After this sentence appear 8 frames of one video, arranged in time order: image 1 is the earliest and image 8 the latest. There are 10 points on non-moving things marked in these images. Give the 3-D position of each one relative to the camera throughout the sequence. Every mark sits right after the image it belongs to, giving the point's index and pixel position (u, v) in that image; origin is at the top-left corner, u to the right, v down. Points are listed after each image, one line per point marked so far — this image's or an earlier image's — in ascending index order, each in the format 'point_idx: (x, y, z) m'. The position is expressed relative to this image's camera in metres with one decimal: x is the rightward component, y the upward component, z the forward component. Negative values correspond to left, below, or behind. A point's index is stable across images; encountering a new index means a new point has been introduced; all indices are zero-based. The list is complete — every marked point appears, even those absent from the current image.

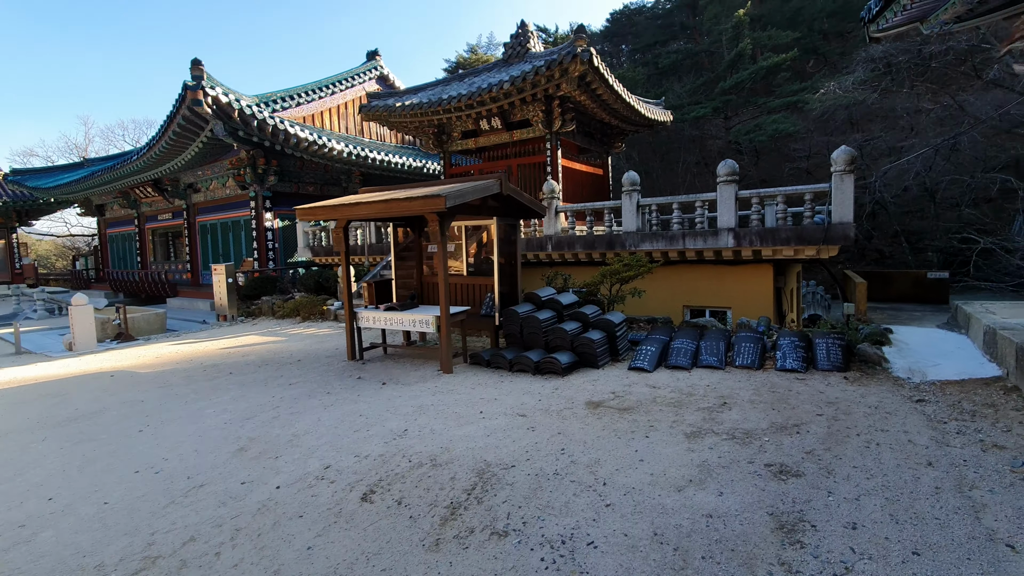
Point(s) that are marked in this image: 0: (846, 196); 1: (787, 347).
0: (+5.5, +1.5, +8.0) m
1: (+3.3, -0.7, +5.9) m
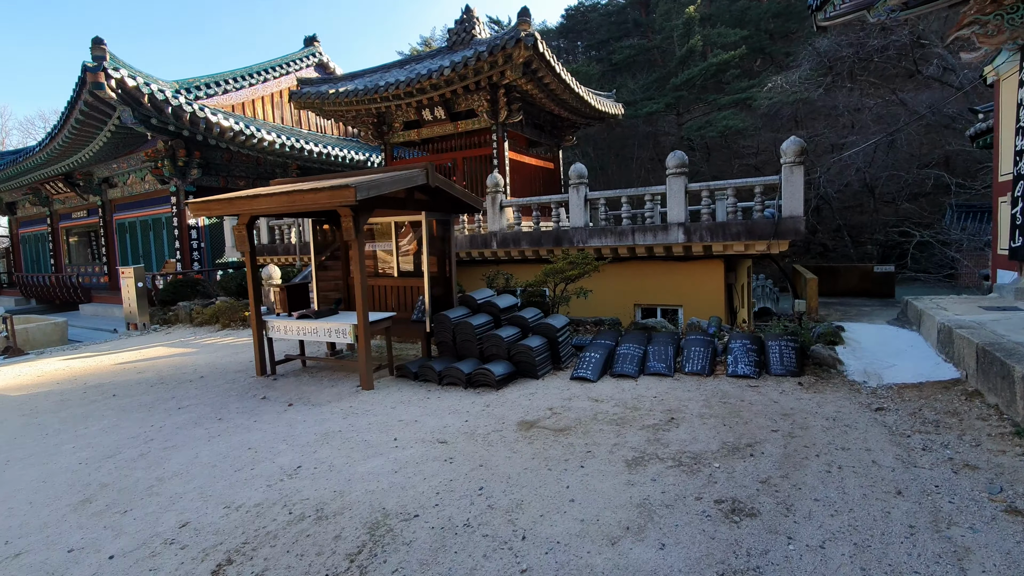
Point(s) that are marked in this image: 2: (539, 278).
0: (+4.5, +1.6, +7.7) m
1: (+2.5, -0.7, +5.5) m
2: (+0.4, +0.1, +7.5) m
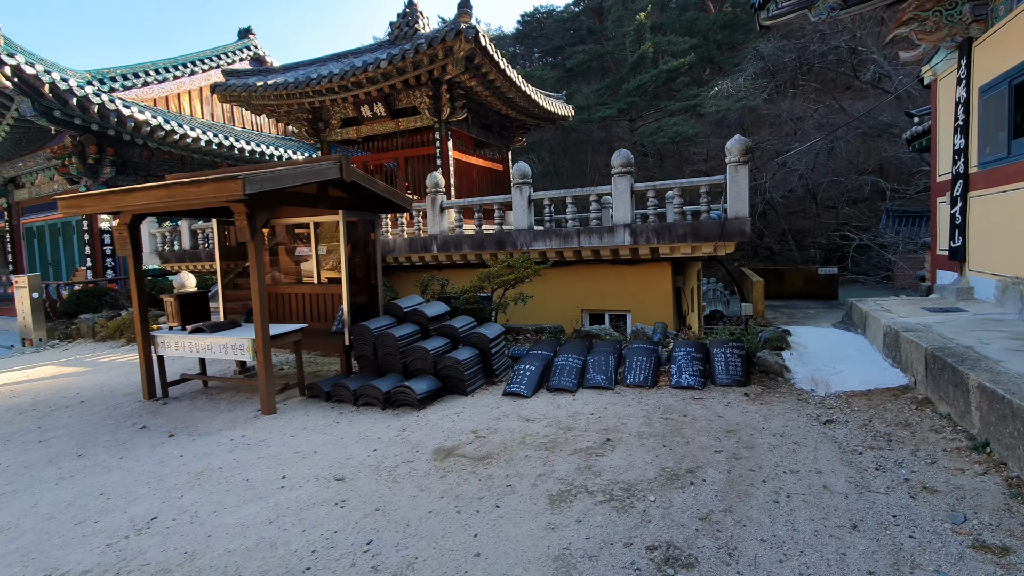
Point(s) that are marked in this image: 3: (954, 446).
0: (+3.5, +1.5, +7.5) m
1: (+1.8, -0.7, +5.0) m
2: (-0.5, +0.1, +6.9) m
3: (+3.0, -1.1, +3.4) m
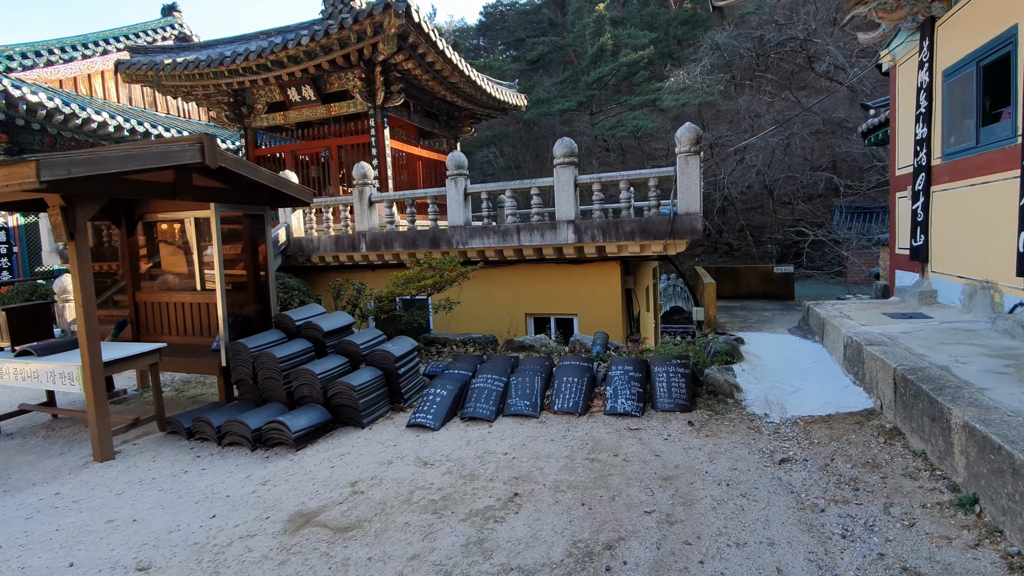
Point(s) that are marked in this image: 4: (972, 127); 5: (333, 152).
0: (+2.5, +1.5, +6.8) m
1: (+0.9, -0.8, +4.3) m
2: (-1.5, 0.0, +6.0) m
3: (+2.3, -1.2, +2.7) m
4: (+4.6, +1.6, +4.9) m
5: (-4.2, +3.2, +11.6) m
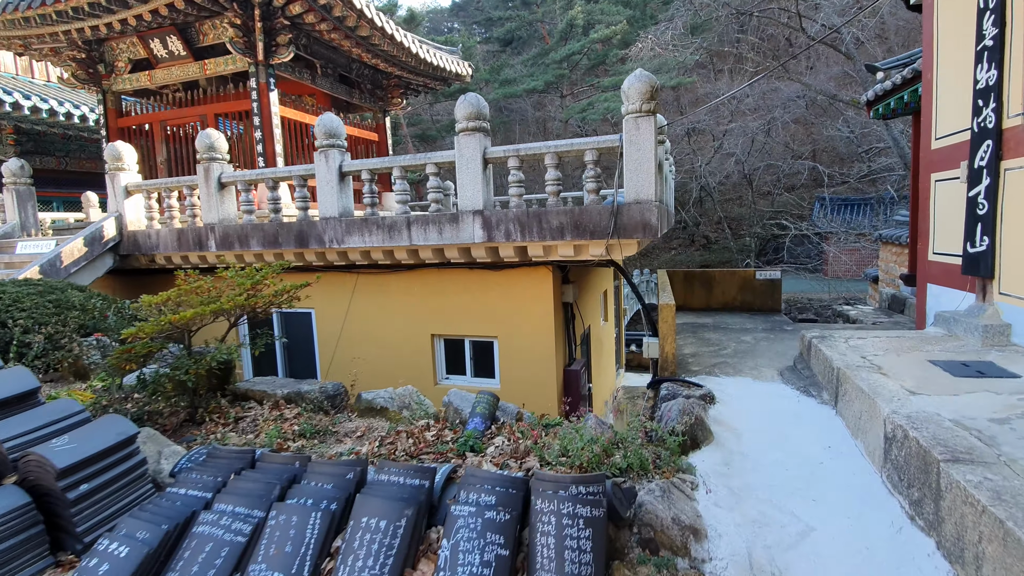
0: (+1.3, +1.3, +4.7) m
1: (-0.2, -1.1, +2.2) m
2: (-2.7, -0.2, +3.8) m
3: (+1.2, -1.4, +0.7) m
4: (+3.4, +1.4, +2.9) m
5: (-5.6, +3.1, +9.2) m
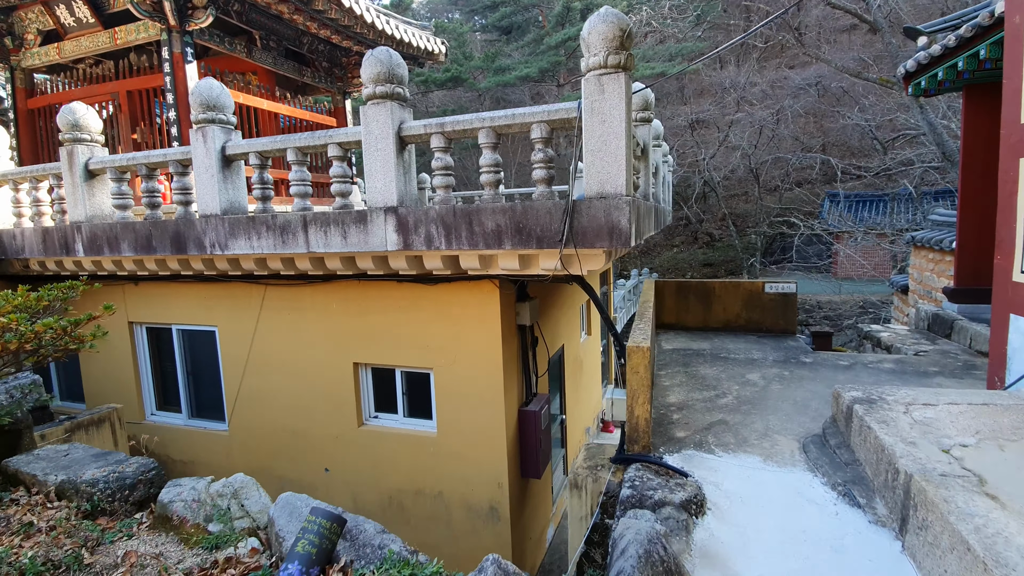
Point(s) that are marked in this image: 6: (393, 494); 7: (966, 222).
0: (+0.7, +1.1, +3.3) m
1: (-0.8, -1.3, +0.8) m
2: (-3.3, -0.4, +2.5) m
3: (+0.6, -1.7, -0.7) m
4: (+2.8, +1.1, +1.5) m
5: (-6.2, +3.0, +7.8) m
6: (-1.2, -2.1, +5.0) m
7: (+5.7, +0.9, +6.1) m
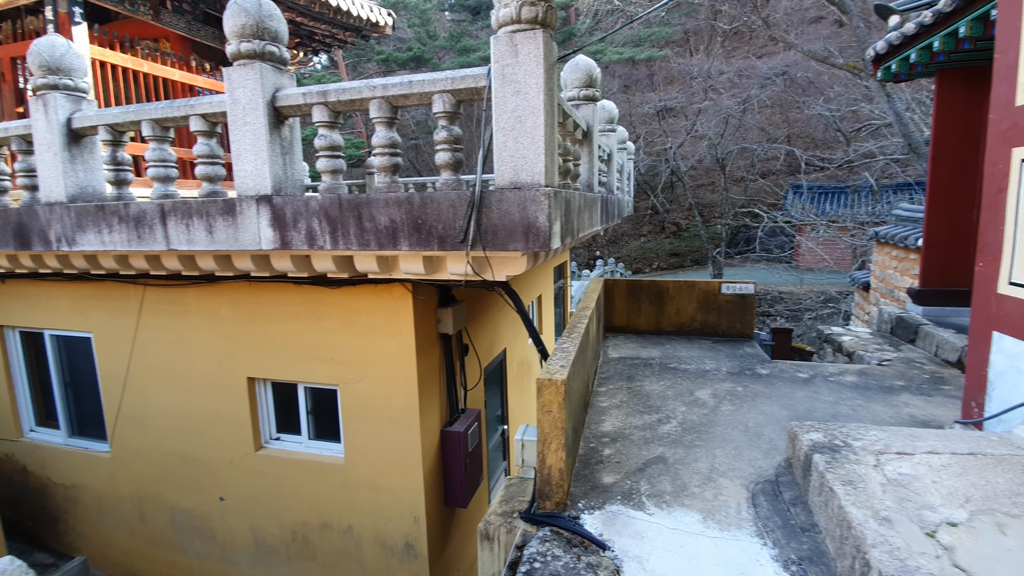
0: (+0.1, +1.0, +2.7) m
1: (-1.3, -1.4, +0.2) m
2: (-3.8, -0.5, +1.6) m
3: (+0.2, -1.9, -1.3) m
4: (+2.3, +1.0, +0.9) m
5: (-7.0, +3.1, +6.7) m
6: (-1.9, -2.1, +4.3) m
7: (+5.0, +0.9, +5.7) m
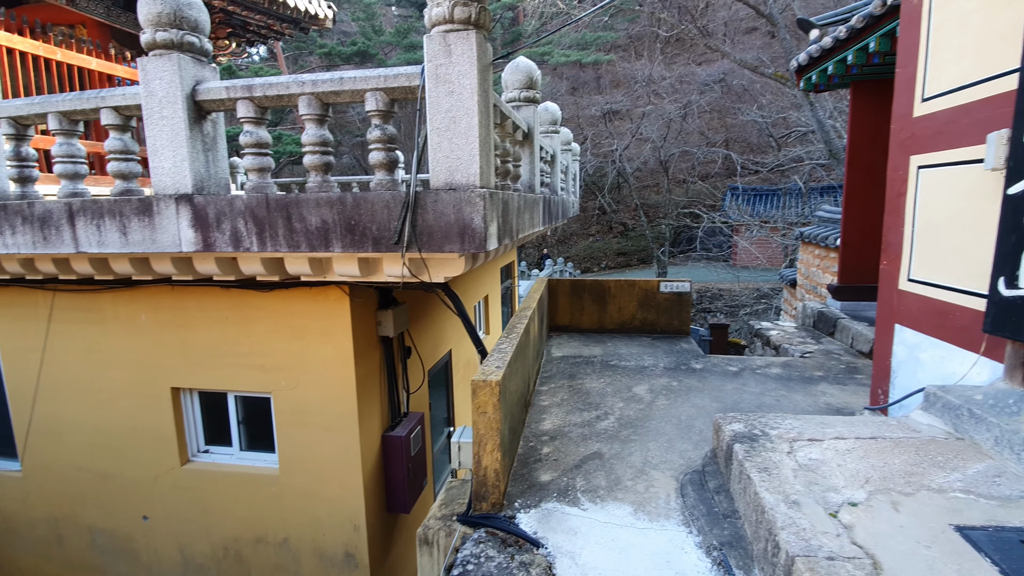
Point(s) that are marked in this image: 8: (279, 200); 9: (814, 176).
0: (-0.3, +1.0, +2.6) m
1: (-1.4, -1.4, 0.0) m
2: (-4.0, -0.5, +1.3) m
3: (+0.3, -1.9, -1.2) m
4: (+2.1, +1.0, +1.2) m
5: (-7.7, +3.0, +6.0) m
6: (-2.4, -2.2, +4.1) m
7: (+4.3, +0.9, +6.2) m
8: (-1.3, +0.5, +2.9) m
9: (+8.8, +3.3, +14.2) m
